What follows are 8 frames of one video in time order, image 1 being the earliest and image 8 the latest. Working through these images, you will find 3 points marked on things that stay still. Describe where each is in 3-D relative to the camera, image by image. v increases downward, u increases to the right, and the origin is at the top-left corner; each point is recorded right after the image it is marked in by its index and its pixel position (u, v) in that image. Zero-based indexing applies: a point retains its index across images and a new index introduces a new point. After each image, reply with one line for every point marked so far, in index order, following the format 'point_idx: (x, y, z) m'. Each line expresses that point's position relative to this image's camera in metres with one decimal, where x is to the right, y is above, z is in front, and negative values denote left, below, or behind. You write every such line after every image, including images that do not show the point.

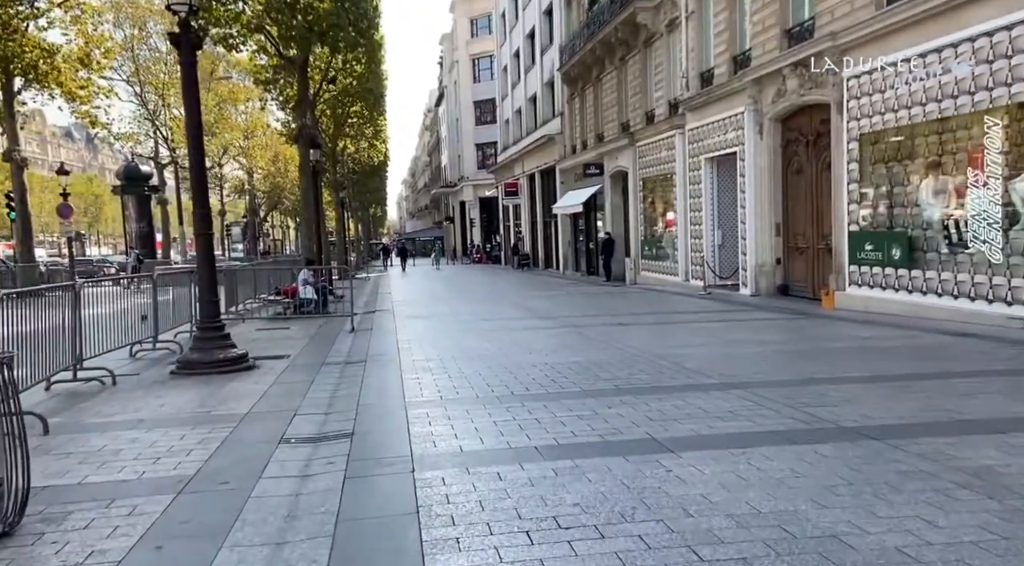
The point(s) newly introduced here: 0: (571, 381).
0: (+0.6, -0.9, +8.5) m
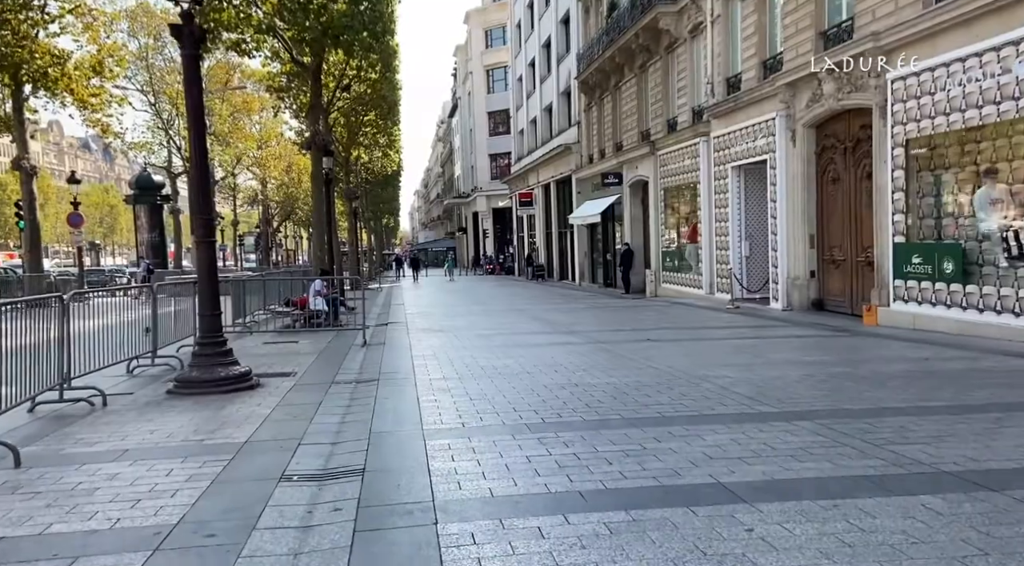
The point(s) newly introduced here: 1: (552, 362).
0: (+0.8, -1.1, +7.6) m
1: (+0.5, -1.0, +10.9) m
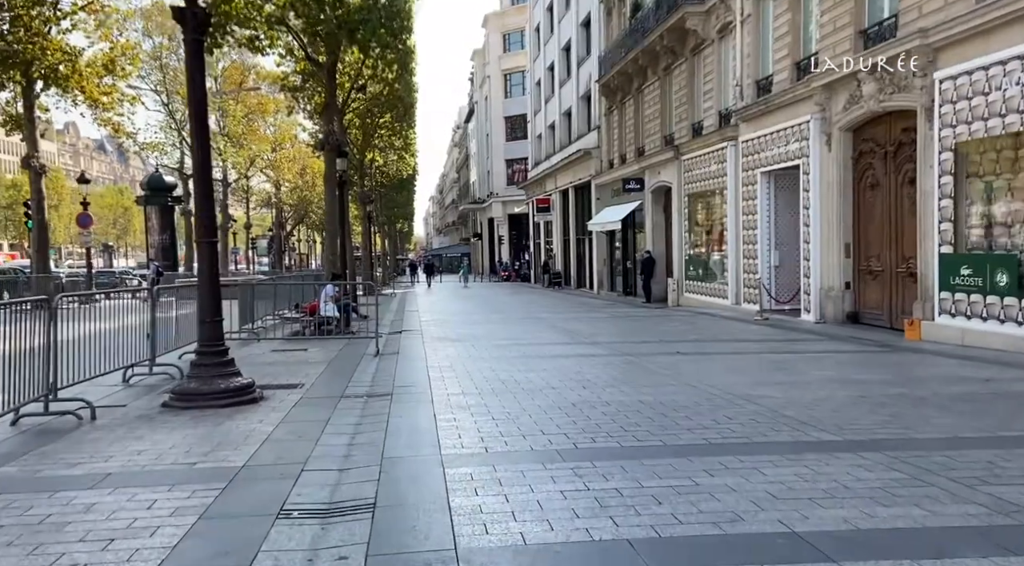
0: (+1.1, -1.1, +6.8) m
1: (+0.8, -1.1, +10.2) m
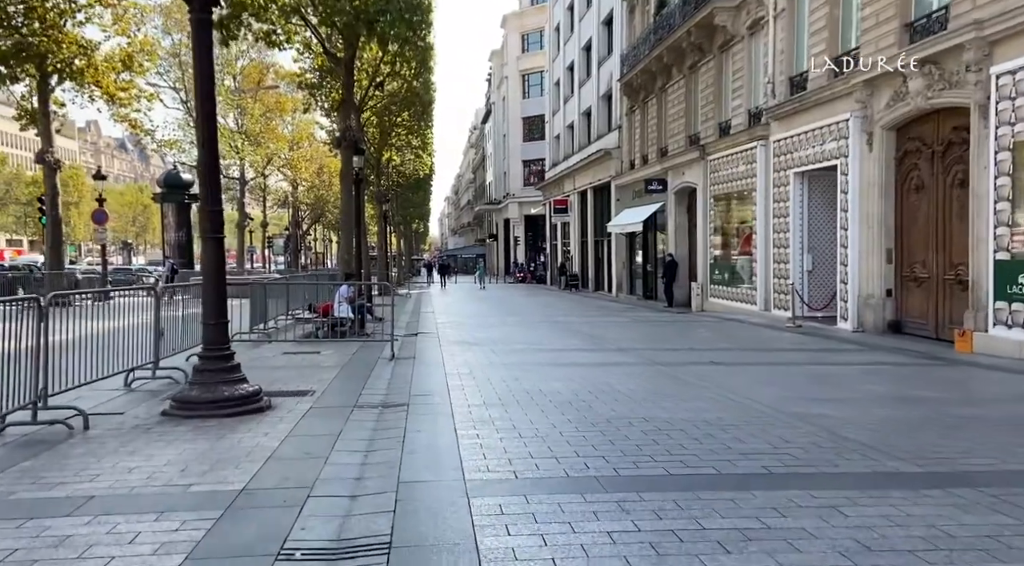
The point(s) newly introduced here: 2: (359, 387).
0: (+1.3, -1.2, +6.1) m
1: (+1.1, -1.1, +9.4) m
2: (-1.7, -1.1, +9.7) m
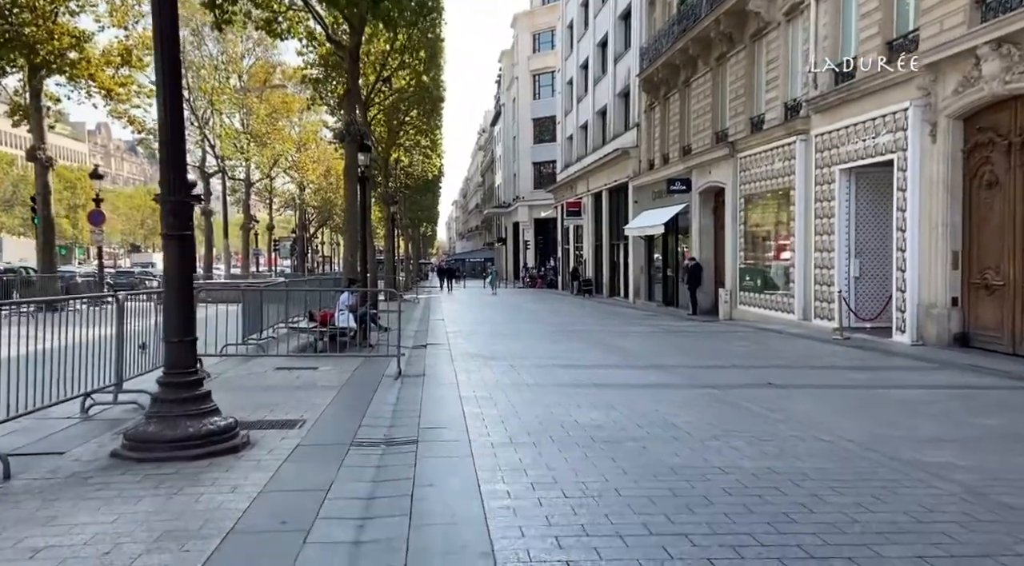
0: (+1.5, -1.2, +4.4) m
1: (+1.3, -1.2, +7.7) m
2: (-1.4, -1.2, +8.1) m
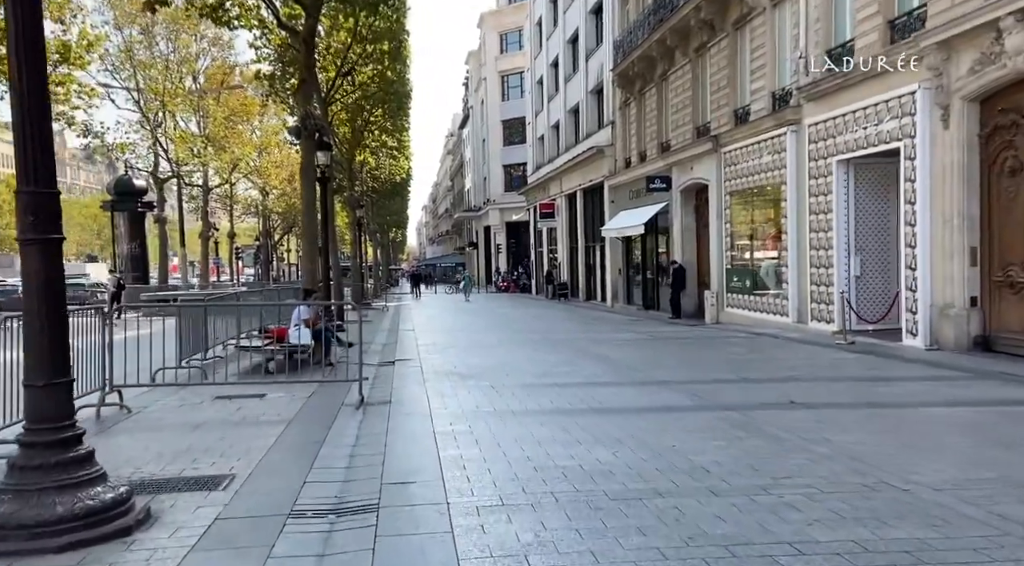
0: (+1.5, -1.3, +3.0) m
1: (+1.2, -1.2, +6.3) m
2: (-1.5, -1.3, +6.5) m
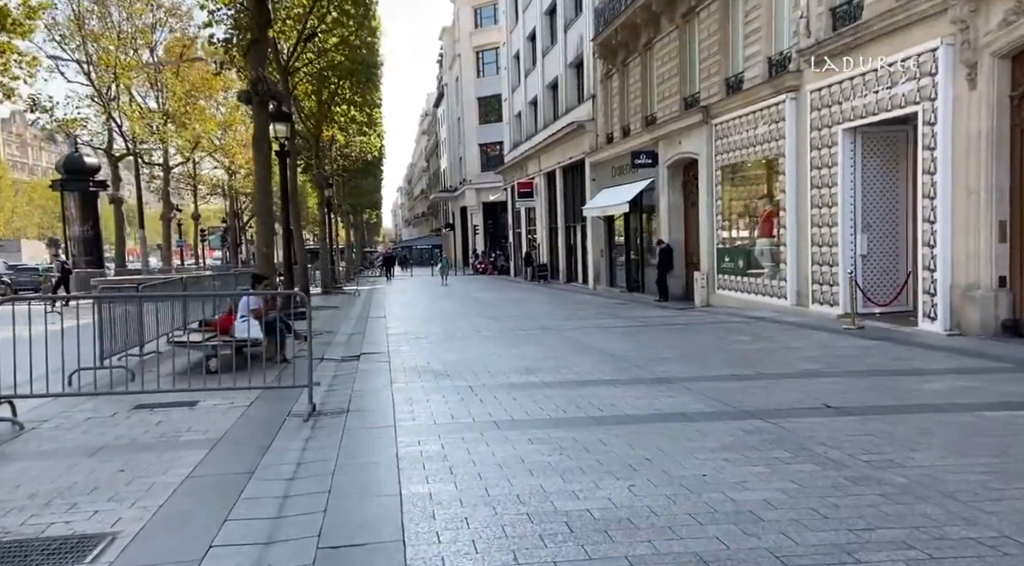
0: (+1.5, -1.3, +1.5) m
1: (+1.1, -1.2, +4.8) m
2: (-1.6, -1.3, +5.0) m
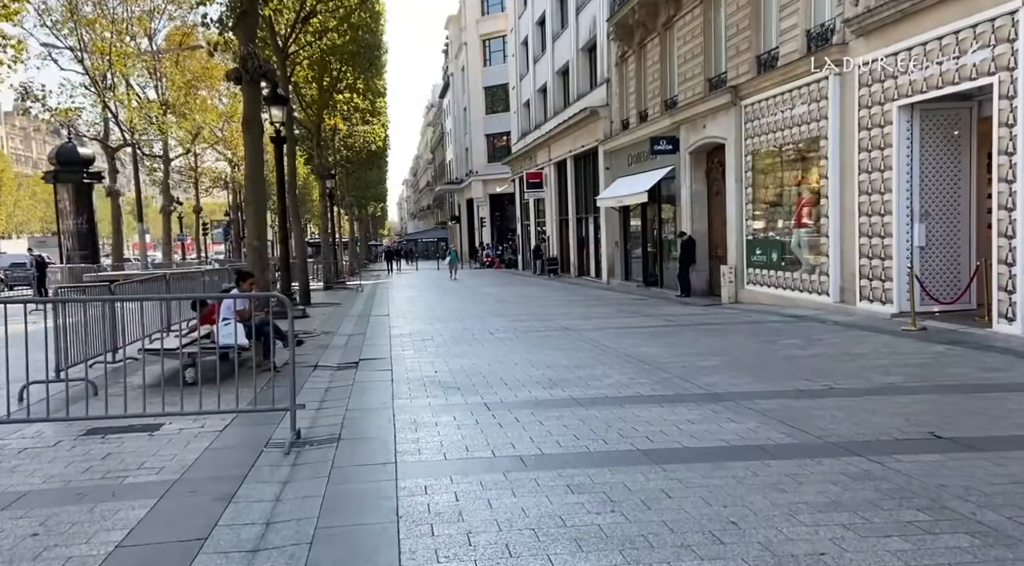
0: (+1.7, -1.3, 0.0) m
1: (+1.3, -1.2, +3.3) m
2: (-1.4, -1.3, +3.5) m
